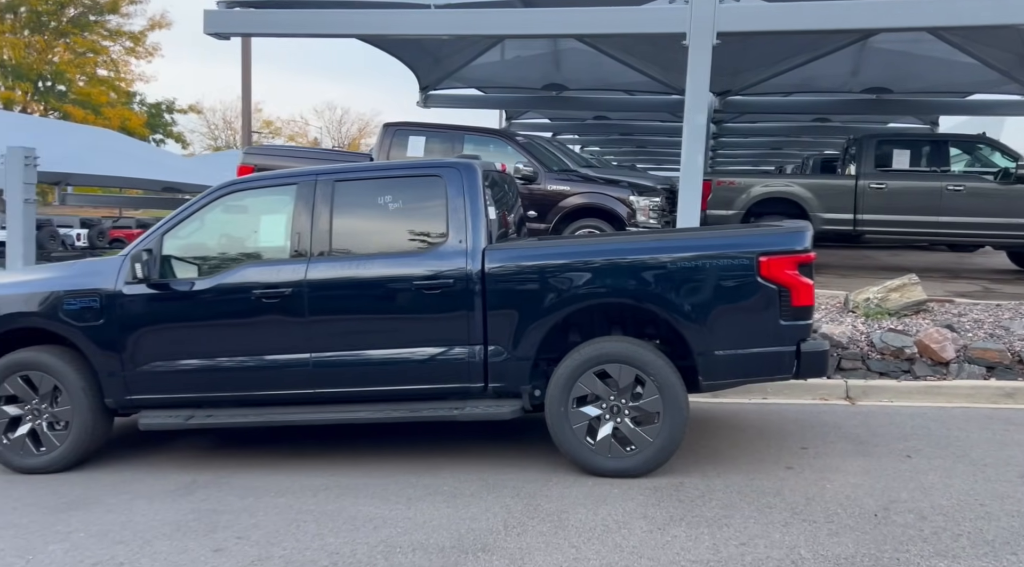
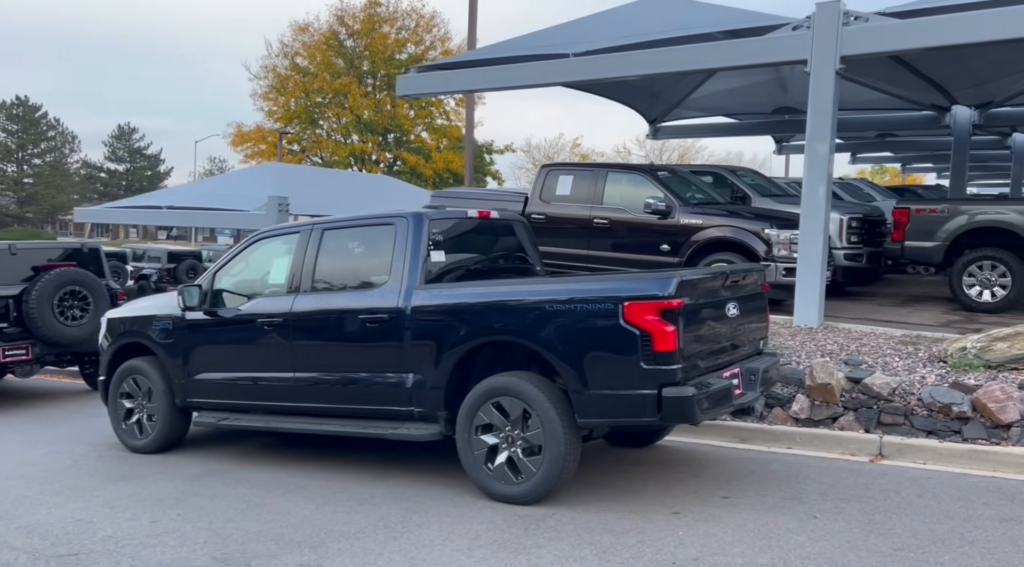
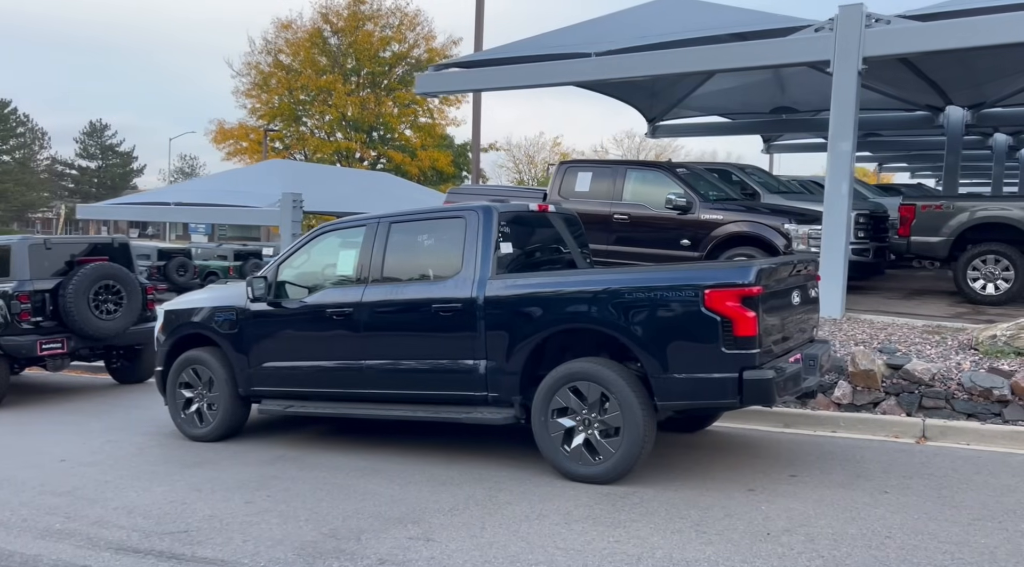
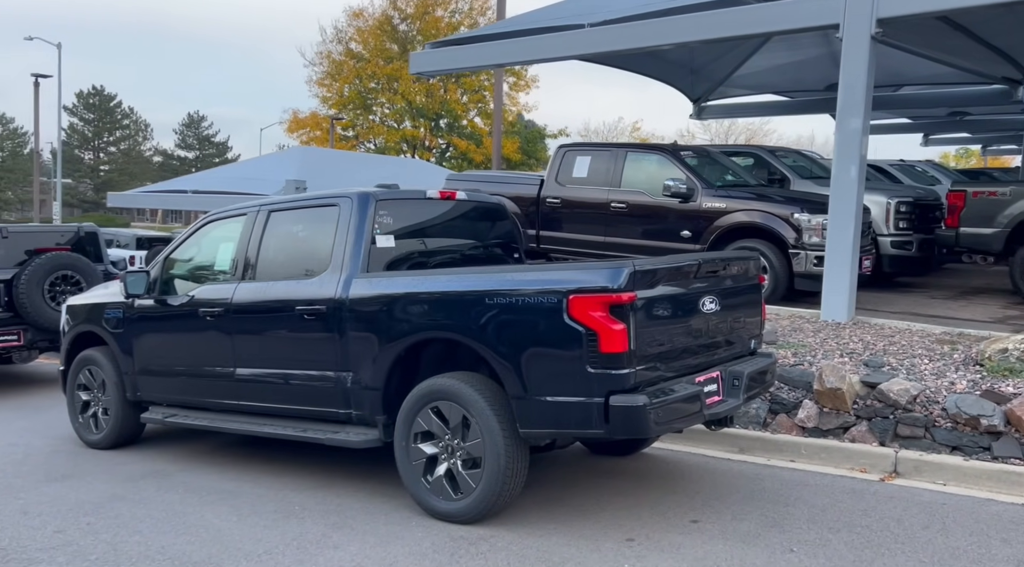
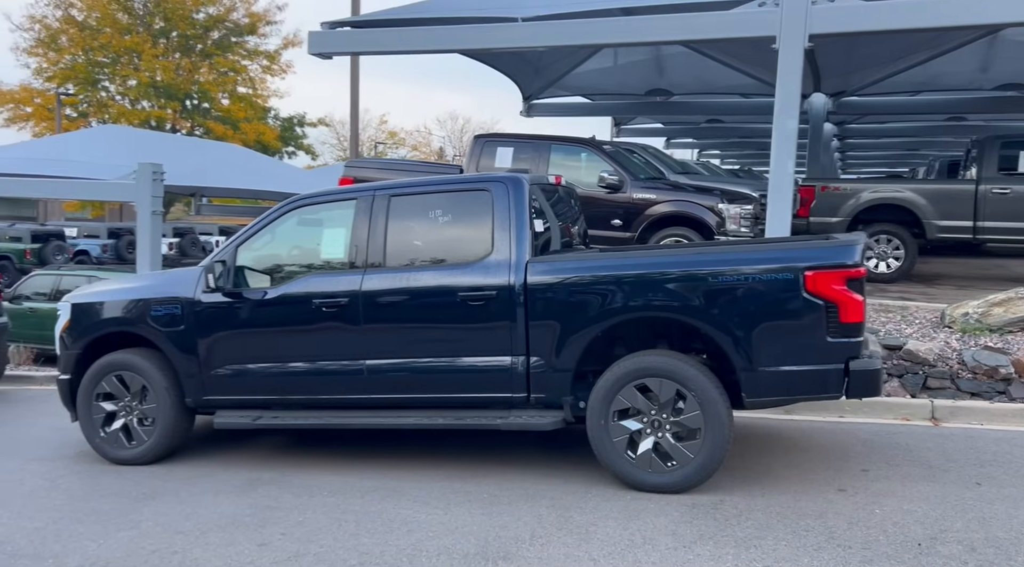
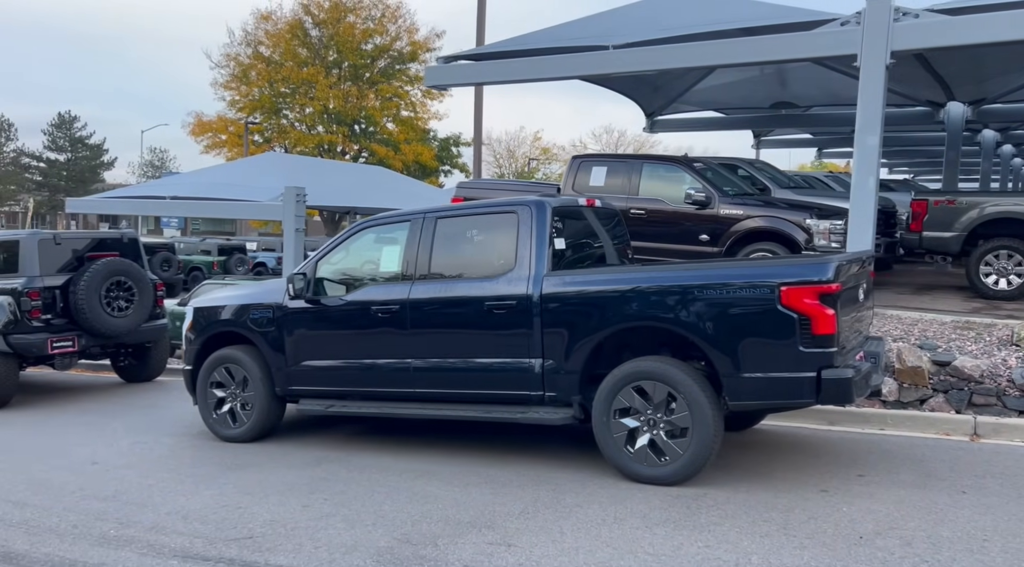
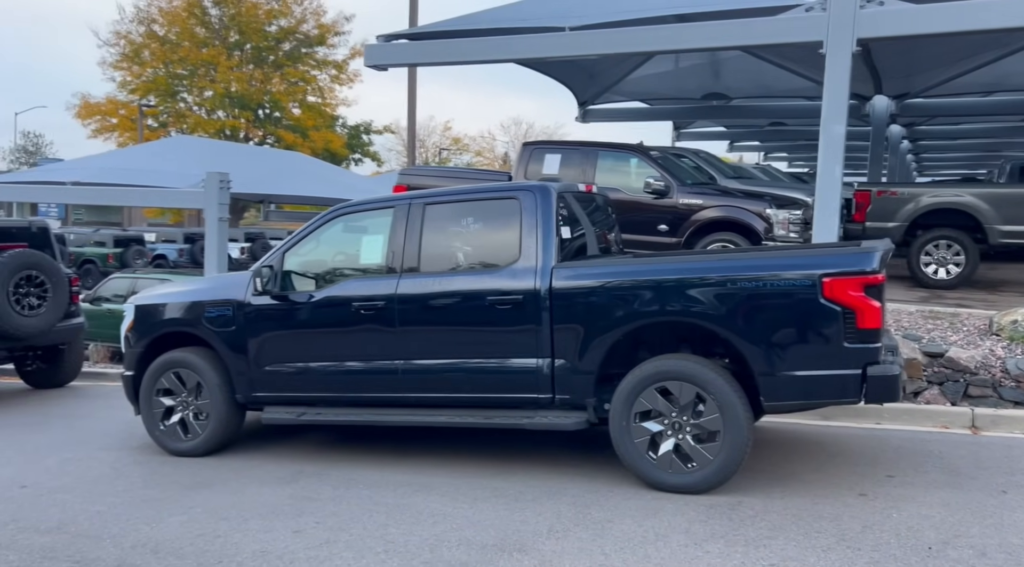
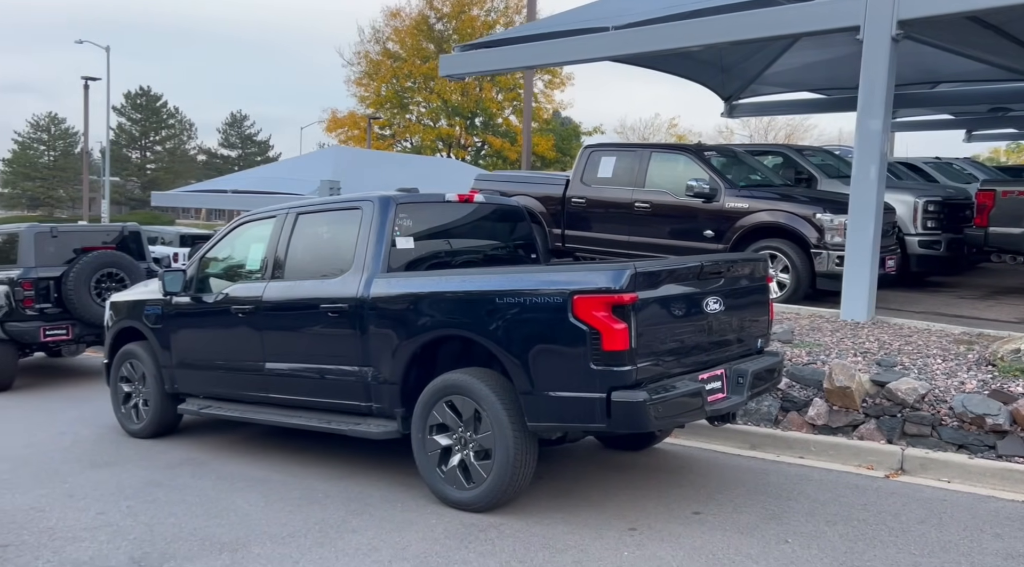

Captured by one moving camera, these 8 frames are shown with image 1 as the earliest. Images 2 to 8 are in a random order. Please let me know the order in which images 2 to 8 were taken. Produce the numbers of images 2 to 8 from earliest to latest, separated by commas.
5, 7, 6, 3, 2, 4, 8
